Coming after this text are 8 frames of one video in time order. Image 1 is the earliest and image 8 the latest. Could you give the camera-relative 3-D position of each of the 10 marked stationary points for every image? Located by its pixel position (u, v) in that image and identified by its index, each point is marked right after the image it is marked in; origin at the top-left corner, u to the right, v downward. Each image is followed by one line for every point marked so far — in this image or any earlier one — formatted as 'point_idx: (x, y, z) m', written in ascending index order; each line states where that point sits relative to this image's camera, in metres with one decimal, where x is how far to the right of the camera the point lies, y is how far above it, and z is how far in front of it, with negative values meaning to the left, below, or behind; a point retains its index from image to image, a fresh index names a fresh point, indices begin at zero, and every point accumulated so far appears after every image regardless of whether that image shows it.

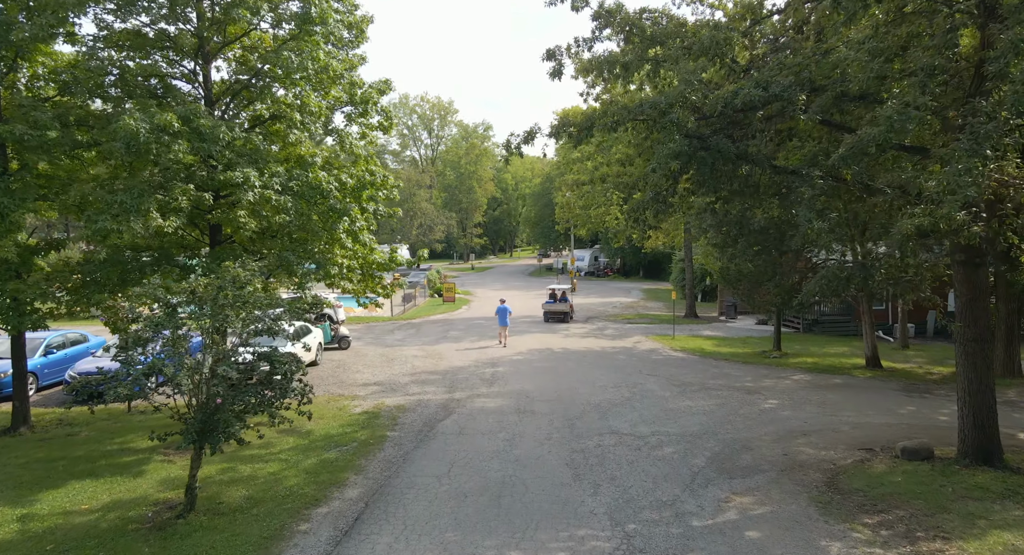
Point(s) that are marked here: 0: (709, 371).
0: (+5.1, -2.5, +19.3) m
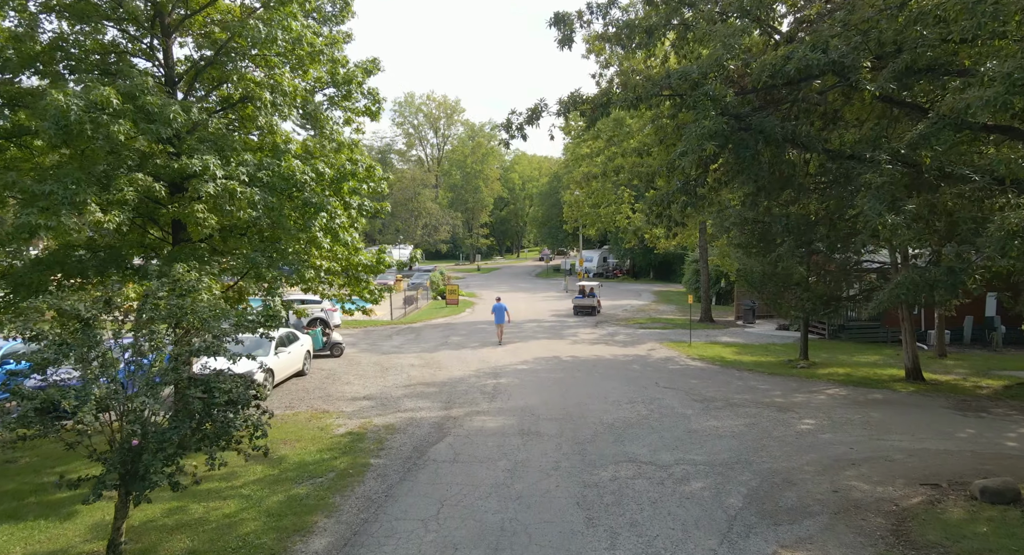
0: (+5.2, -2.5, +17.6) m
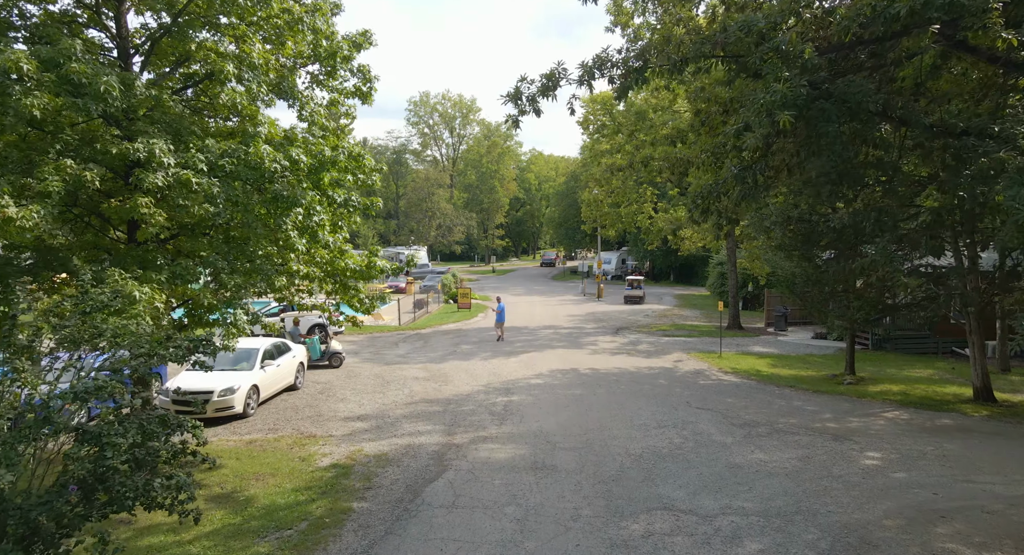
0: (+5.5, -2.7, +15.6) m
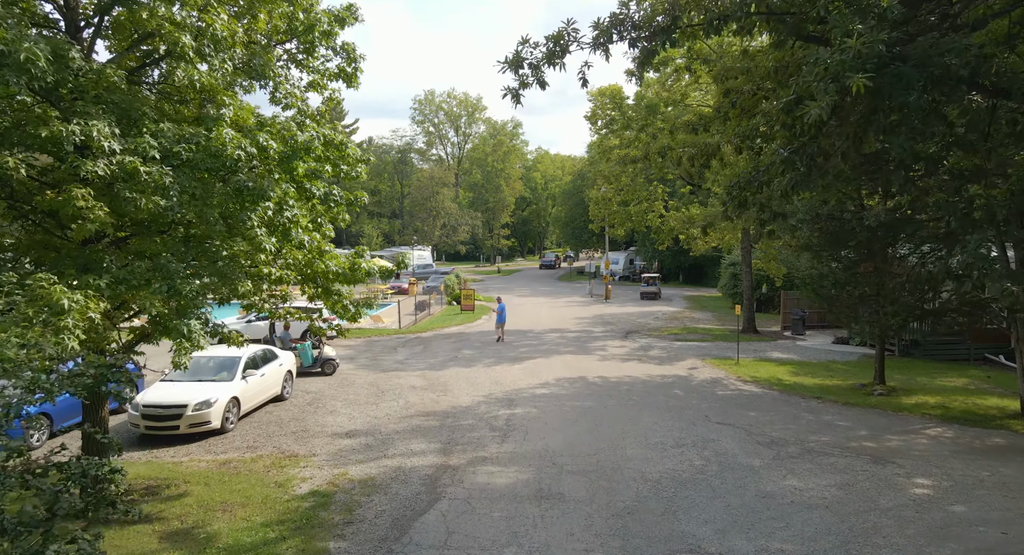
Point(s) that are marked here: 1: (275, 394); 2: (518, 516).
0: (+5.6, -2.7, +14.3) m
1: (-5.0, -2.5, +15.7) m
2: (+0.1, -2.9, +9.0) m
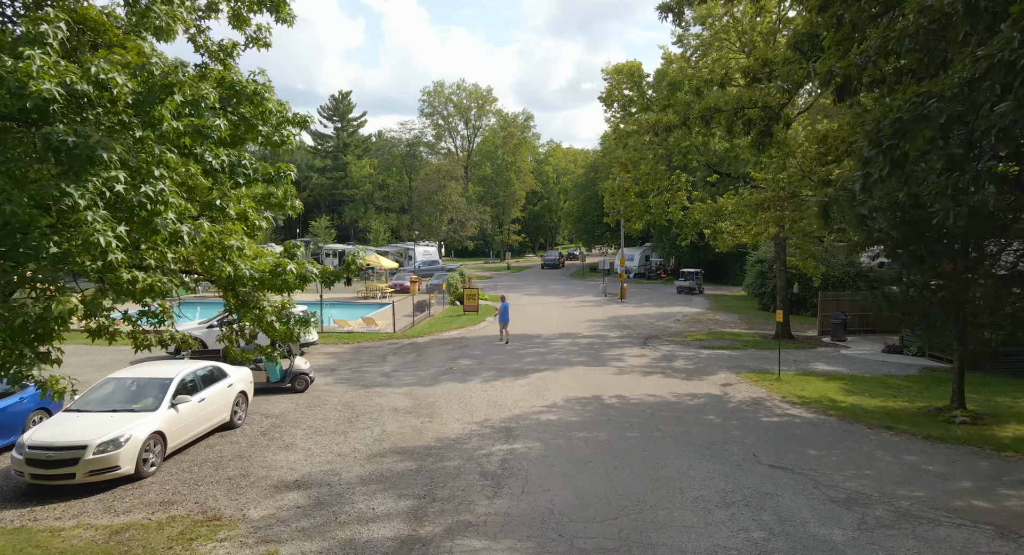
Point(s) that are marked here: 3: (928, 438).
0: (+5.5, -2.8, +11.2) m
1: (-5.0, -2.5, +12.8) m
2: (-0.1, -3.0, +6.0) m
3: (+7.0, -2.7, +12.5) m
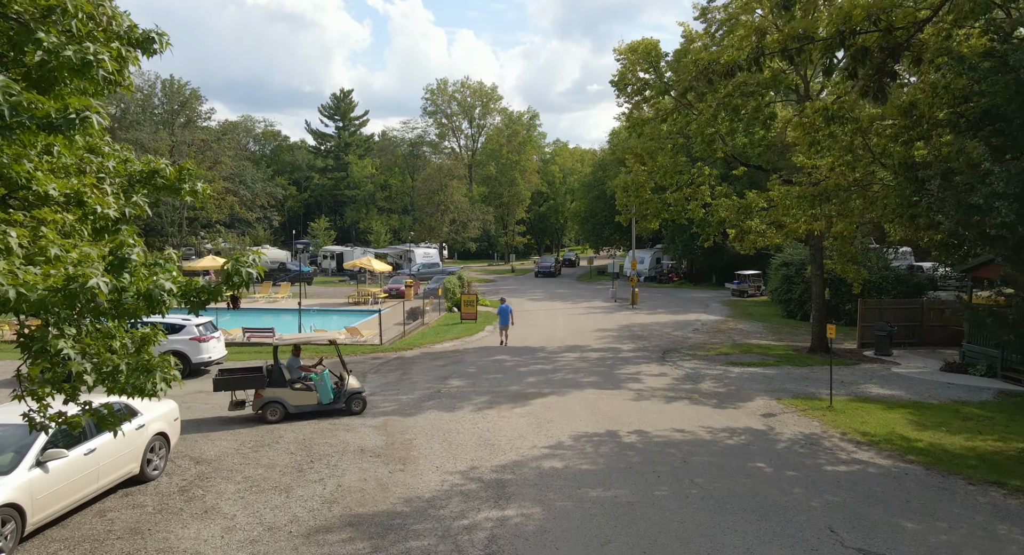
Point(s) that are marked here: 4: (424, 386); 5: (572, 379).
0: (+5.4, -2.9, +8.2) m
1: (-5.1, -2.6, +9.8) m
2: (-0.2, -3.1, +3.0) m
3: (+6.9, -2.8, +9.4) m
4: (-2.1, -2.6, +17.9) m
5: (+1.5, -2.5, +18.5) m
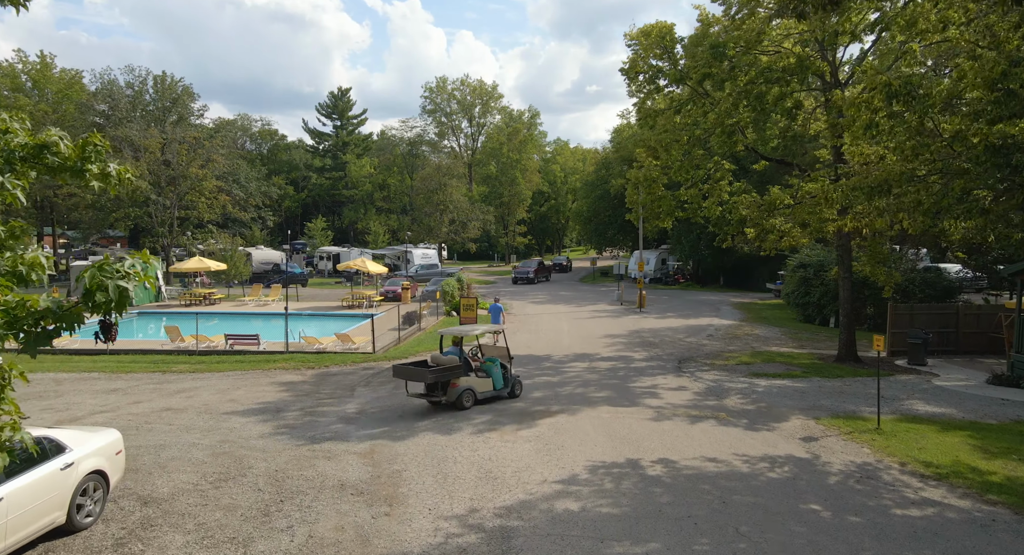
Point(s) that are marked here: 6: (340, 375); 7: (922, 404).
0: (+5.5, -3.0, +6.4) m
1: (-5.0, -2.7, +8.0) m
2: (-0.1, -3.2, +1.2) m
3: (+7.0, -2.9, +7.6) m
4: (-2.0, -2.7, +16.1) m
5: (+1.6, -2.6, +16.7) m
6: (-4.5, -2.5, +19.5) m
7: (+8.5, -2.6, +15.3) m
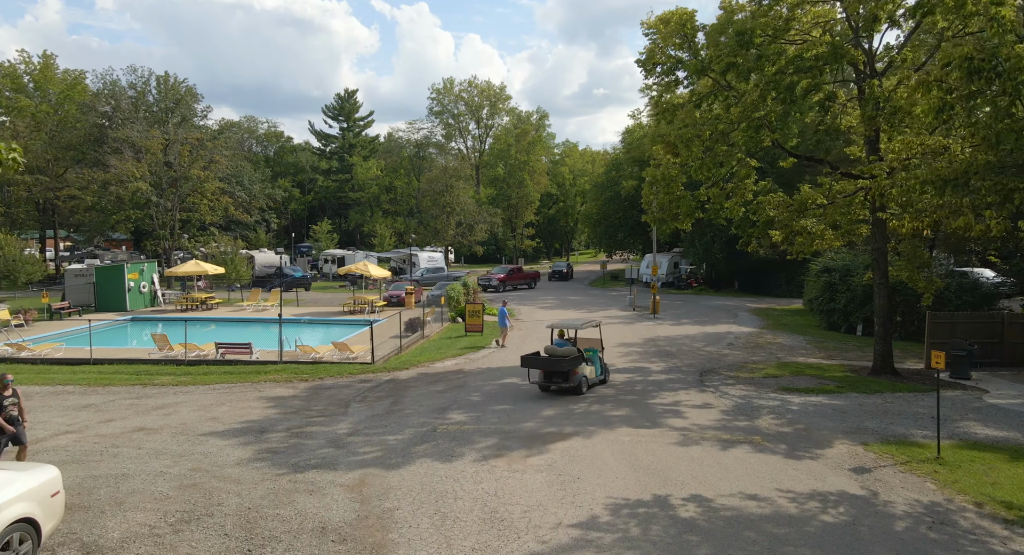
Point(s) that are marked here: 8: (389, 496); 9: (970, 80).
0: (+5.6, -3.1, +4.8) m
1: (-4.9, -2.8, +6.5) m
2: (-0.1, -3.2, -0.3) m
3: (+7.1, -3.0, +6.0) m
4: (-1.9, -2.8, +14.5) m
5: (+1.8, -2.7, +15.2) m
6: (-4.3, -2.6, +18.0) m
7: (+8.7, -2.8, +13.7) m
8: (-1.7, -3.0, +10.1) m
9: (+6.1, +2.6, +9.9) m
